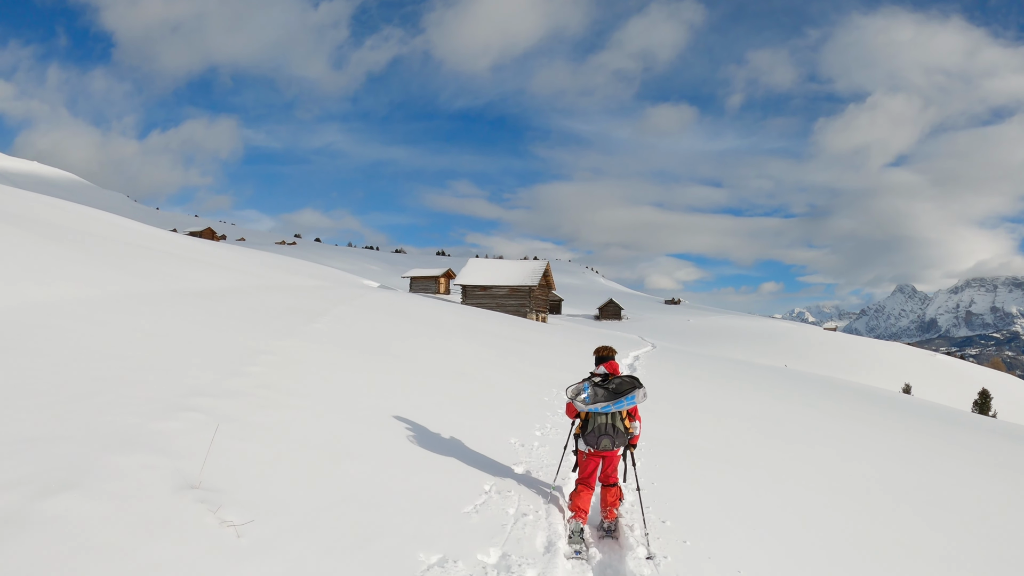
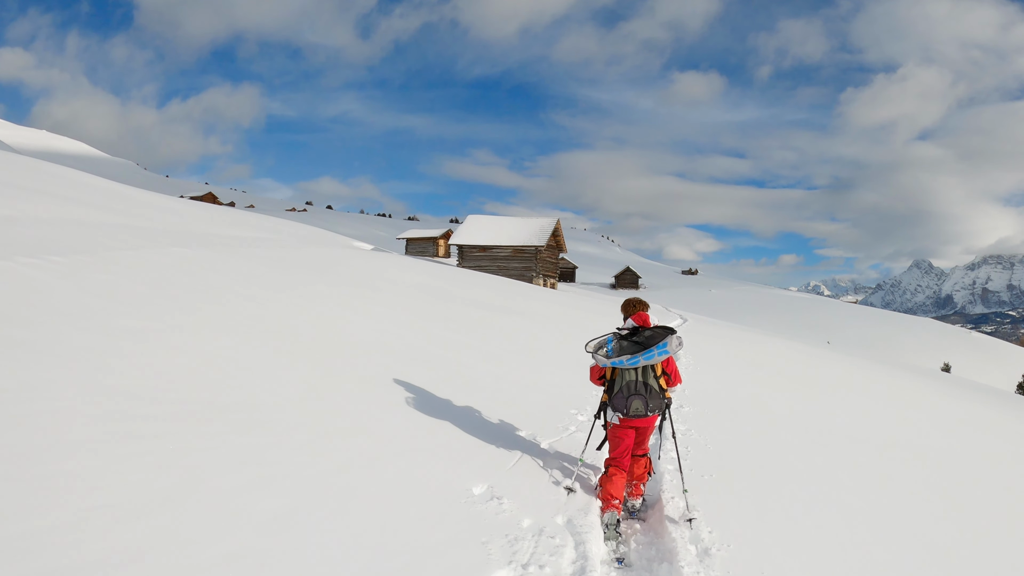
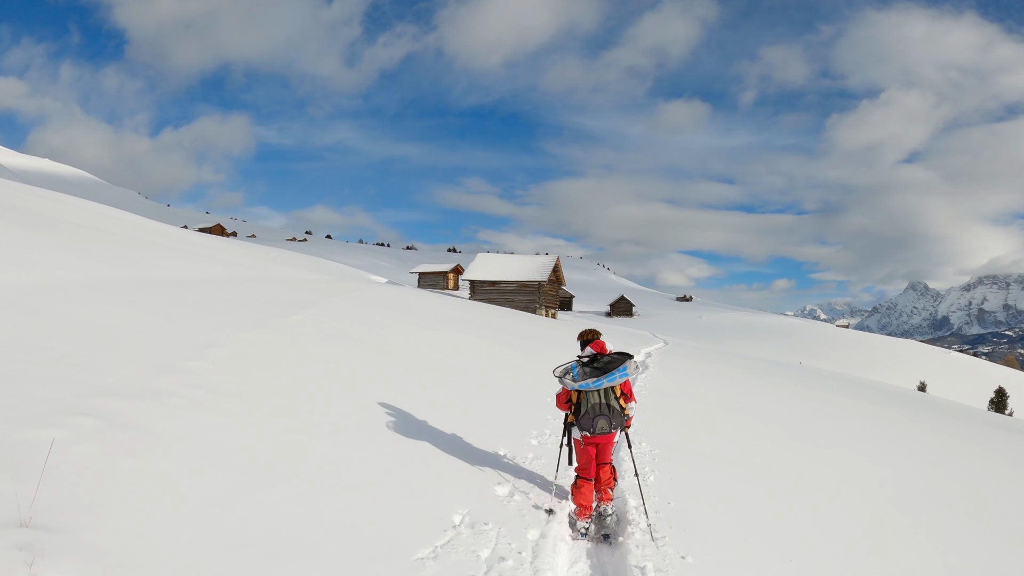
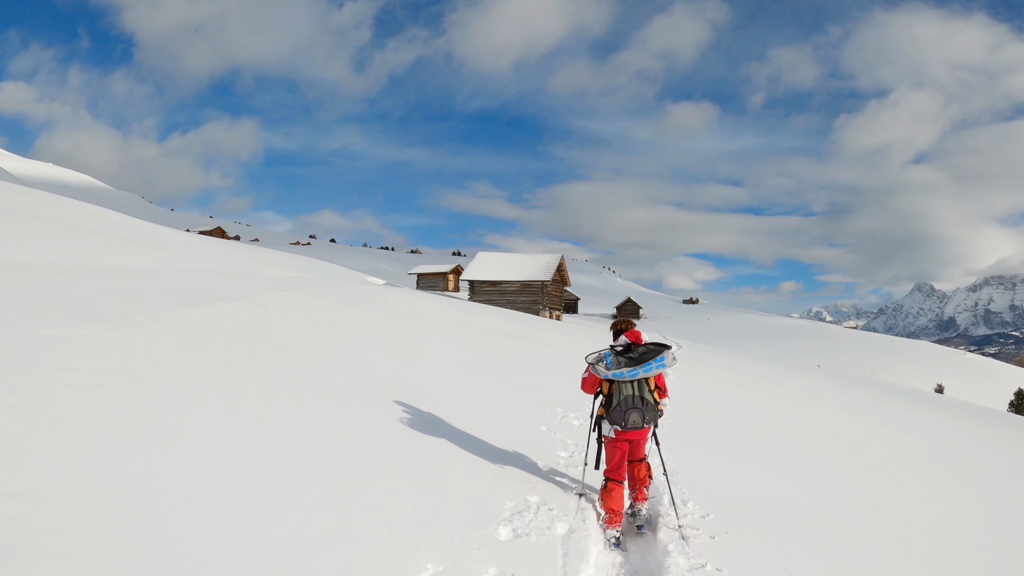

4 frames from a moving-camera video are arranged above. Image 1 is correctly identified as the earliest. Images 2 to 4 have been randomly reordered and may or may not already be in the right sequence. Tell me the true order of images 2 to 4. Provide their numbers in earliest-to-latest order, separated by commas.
3, 4, 2
